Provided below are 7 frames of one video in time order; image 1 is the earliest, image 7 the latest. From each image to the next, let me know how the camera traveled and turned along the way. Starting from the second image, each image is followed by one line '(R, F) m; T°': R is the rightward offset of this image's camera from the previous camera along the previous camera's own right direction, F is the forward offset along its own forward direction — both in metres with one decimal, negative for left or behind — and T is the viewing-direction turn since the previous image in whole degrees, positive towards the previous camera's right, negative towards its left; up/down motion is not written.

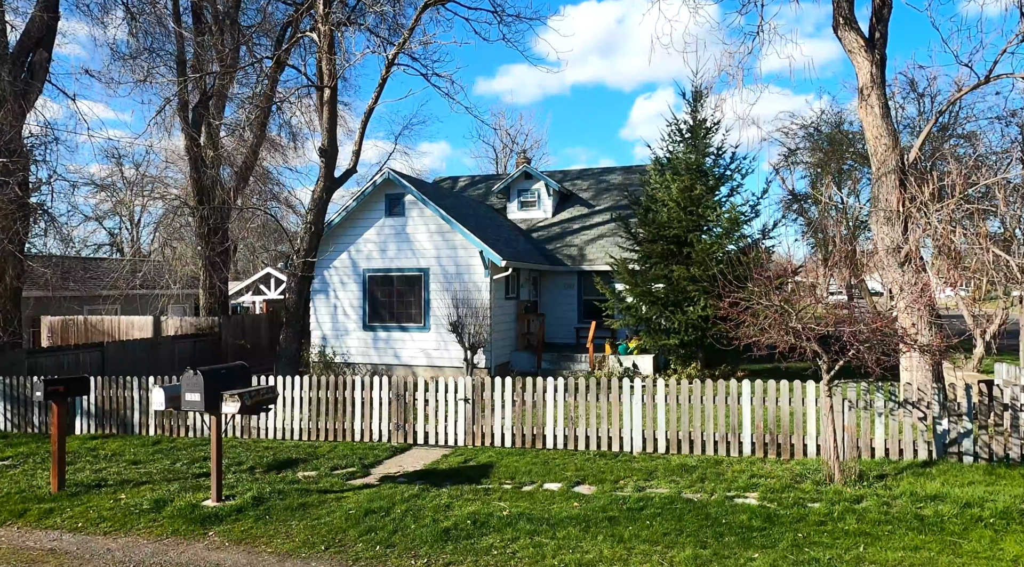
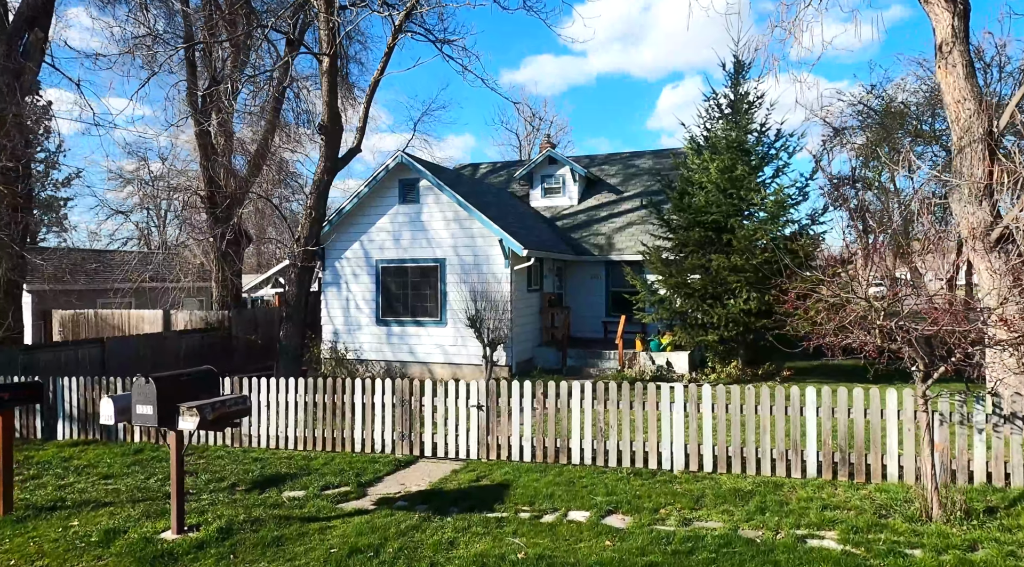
(+0.1, +1.4) m; -2°
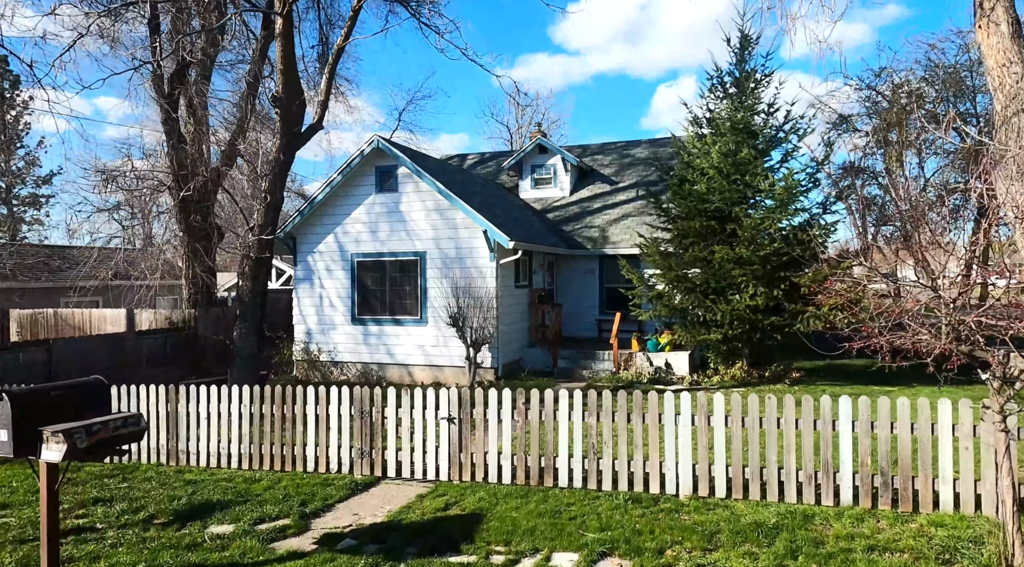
(+0.2, +1.4) m; 0°
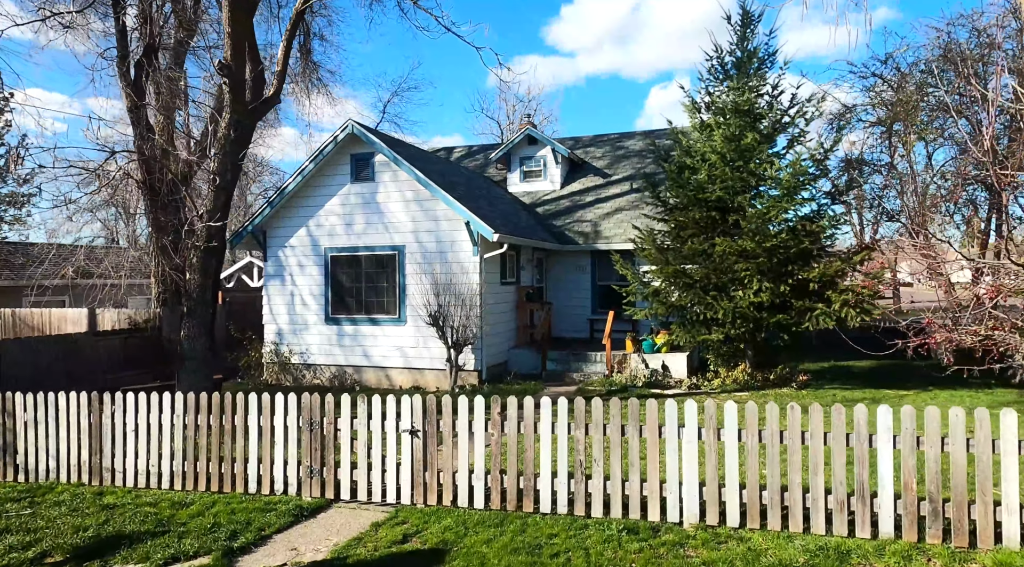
(+0.1, +1.2) m; 0°
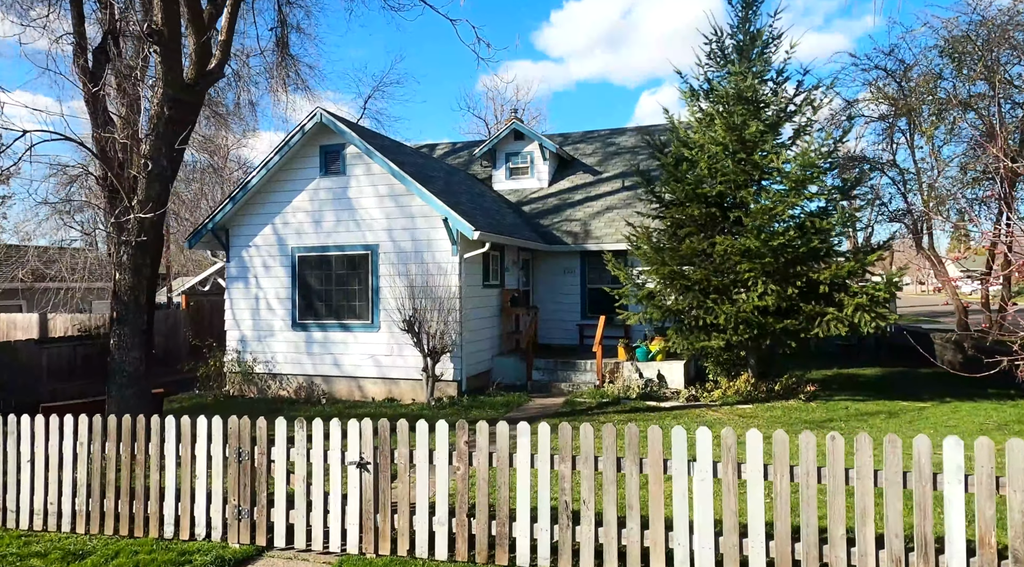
(+0.1, +1.2) m; +1°
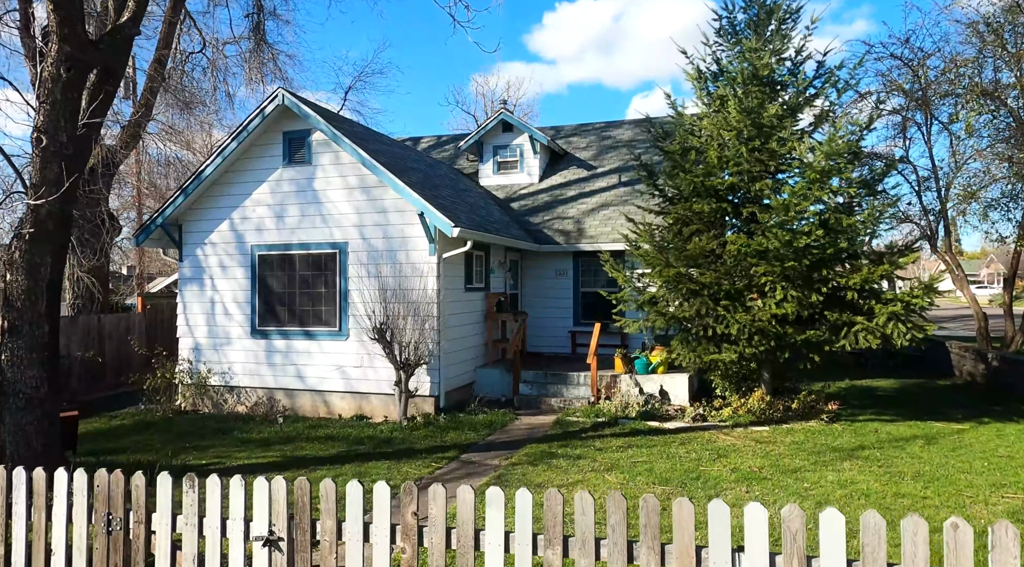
(+0.1, +1.5) m; +1°
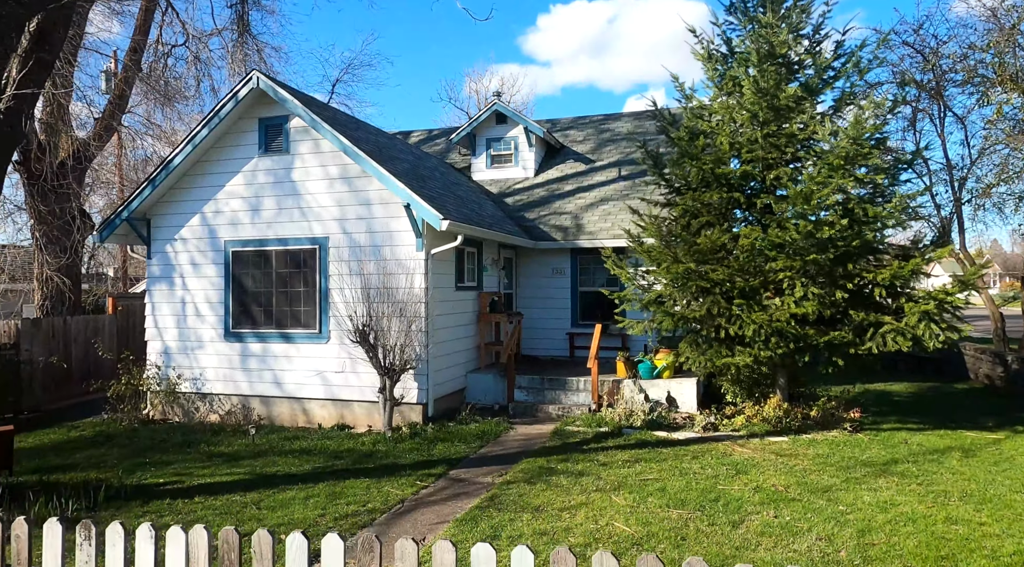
(0.0, +1.0) m; 0°
